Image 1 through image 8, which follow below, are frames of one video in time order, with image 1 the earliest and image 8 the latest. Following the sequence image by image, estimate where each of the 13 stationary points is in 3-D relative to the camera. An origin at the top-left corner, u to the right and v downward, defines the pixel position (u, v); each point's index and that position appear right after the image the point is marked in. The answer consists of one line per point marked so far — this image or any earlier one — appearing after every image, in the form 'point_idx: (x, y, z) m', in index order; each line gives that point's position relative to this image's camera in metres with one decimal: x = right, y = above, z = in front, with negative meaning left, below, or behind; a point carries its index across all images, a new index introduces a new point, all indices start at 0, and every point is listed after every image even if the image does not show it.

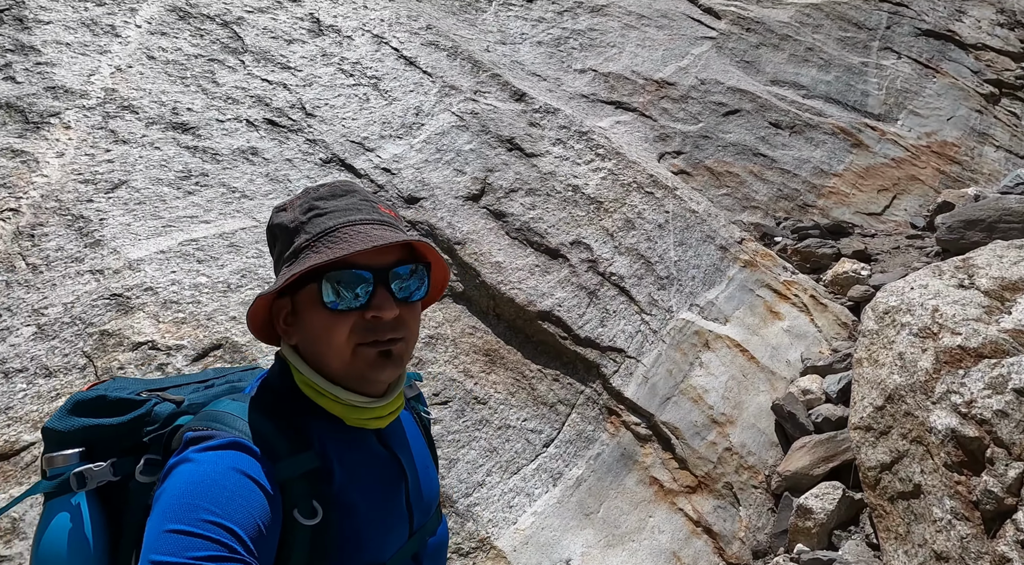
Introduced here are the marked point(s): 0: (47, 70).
0: (-2.0, +0.9, +3.0) m
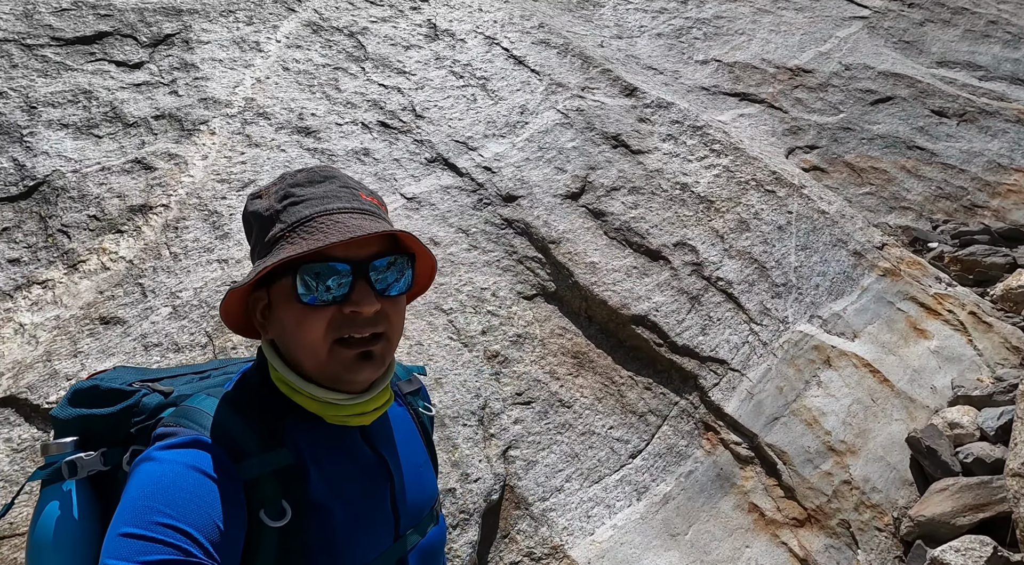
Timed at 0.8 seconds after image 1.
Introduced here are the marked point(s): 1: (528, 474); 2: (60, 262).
0: (-1.6, +1.0, +3.4) m
1: (+0.1, -0.9, +3.2) m
2: (-1.5, +0.1, +2.7) m
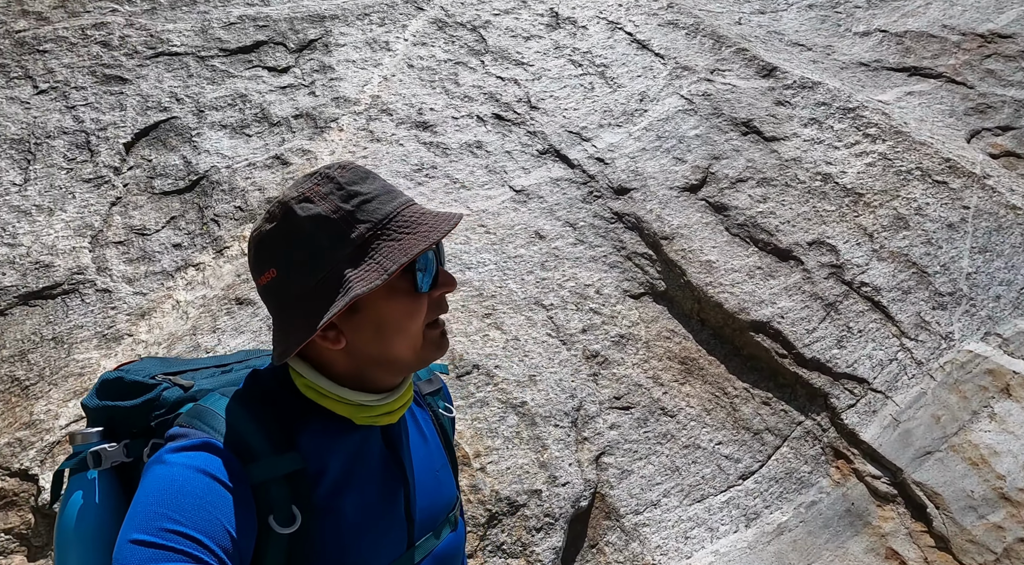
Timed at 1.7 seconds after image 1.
0: (-1.0, +1.1, +3.7) m
1: (+0.5, -0.9, +3.0) m
2: (-1.2, +0.1, +2.9) m
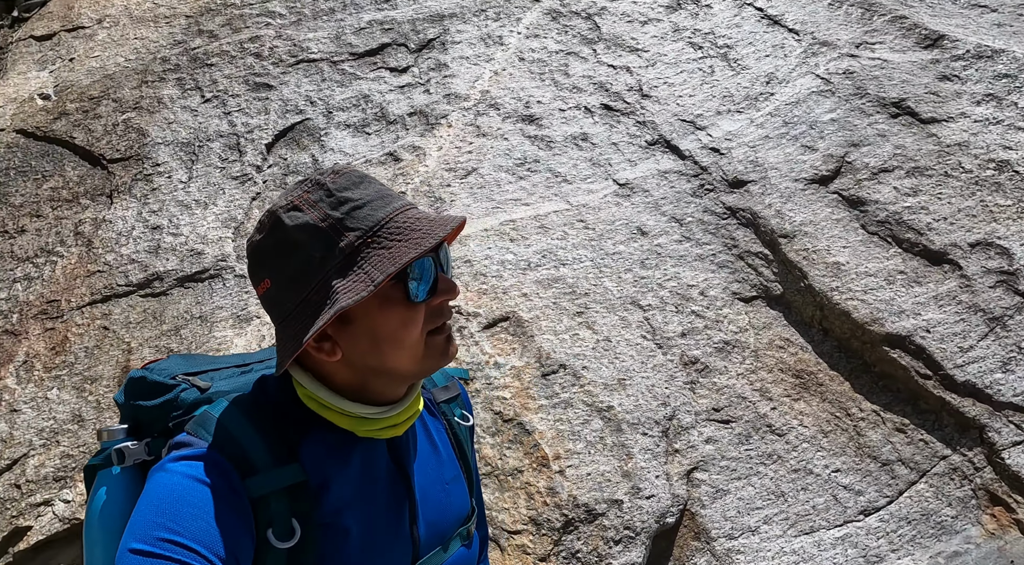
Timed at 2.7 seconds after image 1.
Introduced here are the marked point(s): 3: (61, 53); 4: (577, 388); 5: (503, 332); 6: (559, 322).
0: (-0.4, +1.1, +3.8) m
1: (+0.8, -0.9, +2.8) m
2: (-0.8, +0.2, +3.1) m
3: (-2.4, +1.2, +3.7) m
4: (+0.3, -0.4, +2.8) m
5: (0.0, -0.2, +2.9) m
6: (+0.2, -0.2, +2.9) m
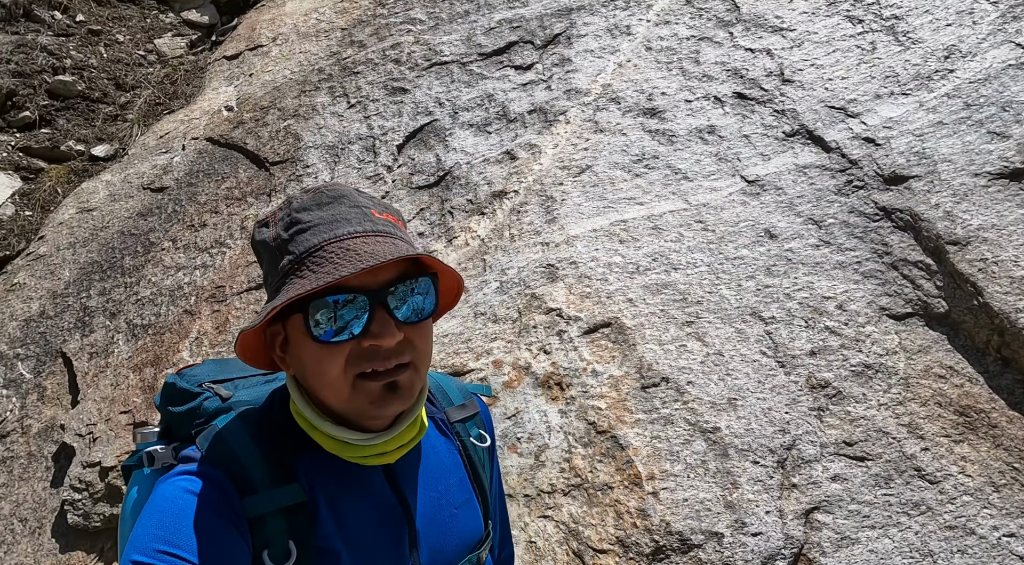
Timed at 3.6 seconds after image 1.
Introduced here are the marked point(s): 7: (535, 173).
0: (+0.3, +1.1, +3.7) m
1: (+1.0, -0.9, +2.4) m
2: (-0.3, +0.2, +3.2) m
3: (-1.6, +1.3, +4.2) m
4: (+0.6, -0.4, +2.5) m
5: (+0.3, -0.2, +2.7) m
6: (+0.6, -0.2, +2.7) m
7: (+0.1, +0.5, +3.2) m
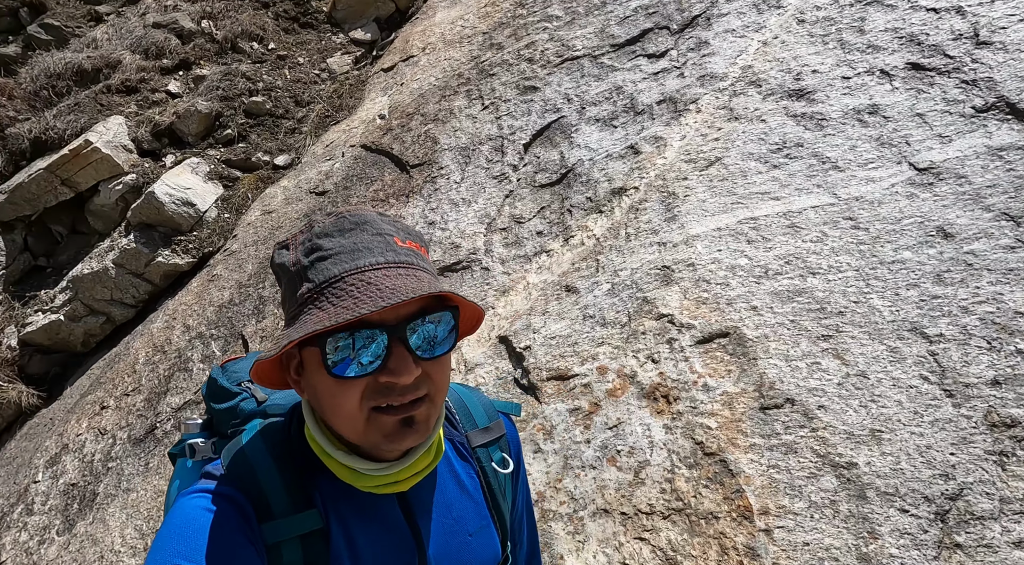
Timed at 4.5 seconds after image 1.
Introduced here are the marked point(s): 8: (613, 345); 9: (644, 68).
0: (+0.9, +1.1, +3.3) m
1: (+1.2, -0.9, +1.8) m
2: (+0.2, +0.2, +3.0) m
3: (-0.7, +1.3, +4.4) m
4: (+0.9, -0.5, +2.1) m
5: (+0.7, -0.2, +2.3) m
6: (+0.9, -0.2, +2.3) m
7: (+0.6, +0.5, +3.0) m
8: (+0.4, -0.2, +2.4) m
9: (+0.7, +1.1, +3.5) m
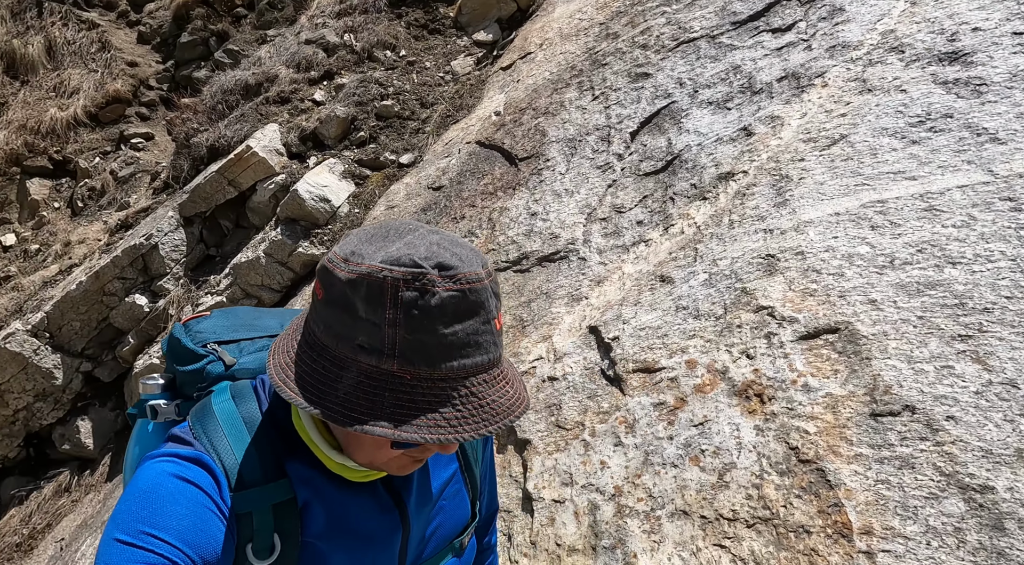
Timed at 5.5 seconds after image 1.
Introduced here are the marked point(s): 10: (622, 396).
0: (+1.4, +1.1, +3.0) m
1: (+1.3, -0.9, +1.4) m
2: (+0.6, +0.2, +2.8) m
3: (0.0, +1.3, +4.4) m
4: (+1.0, -0.4, +1.7) m
5: (+0.9, -0.2, +2.0) m
6: (+1.1, -0.2, +1.9) m
7: (+1.0, +0.5, +2.6) m
8: (+0.6, -0.2, +2.2) m
9: (+1.2, +1.1, +3.2) m
10: (+0.4, -0.4, +2.2) m
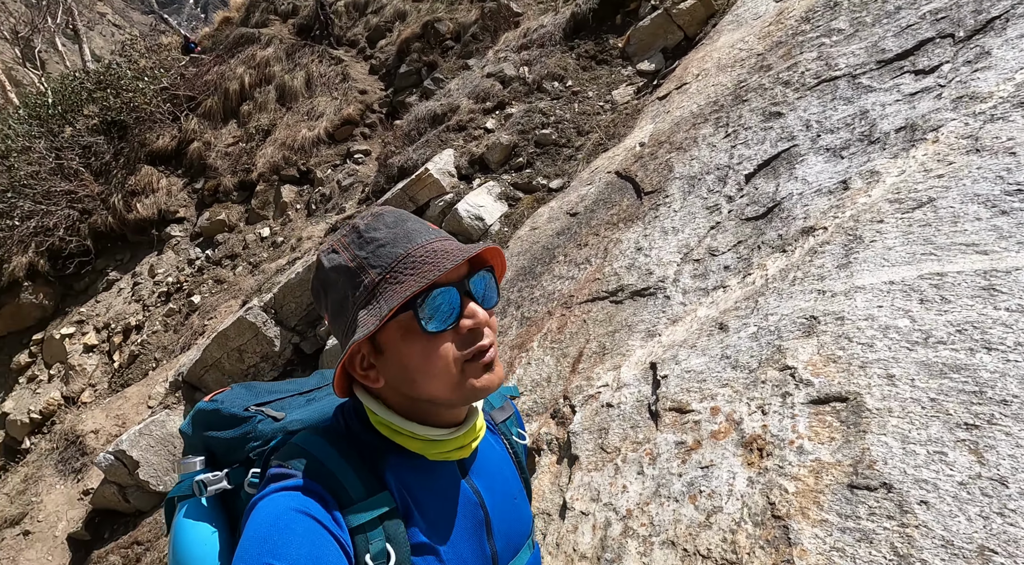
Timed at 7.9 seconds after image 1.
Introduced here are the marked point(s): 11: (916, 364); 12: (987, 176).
0: (+1.8, +0.8, +2.8) m
1: (+1.1, -1.1, +1.3) m
2: (+0.9, 0.0, +2.9) m
3: (+1.0, +1.1, +4.5) m
4: (+1.0, -0.6, +1.7) m
5: (+0.9, -0.4, +2.1) m
6: (+1.1, -0.4, +1.9) m
7: (+1.3, +0.3, +2.6) m
8: (+0.7, -0.4, +2.3) m
9: (+1.7, +0.8, +3.1) m
10: (+0.5, -0.5, +2.4) m
11: (+1.2, -0.2, +2.0) m
12: (+1.6, +0.4, +2.3) m
